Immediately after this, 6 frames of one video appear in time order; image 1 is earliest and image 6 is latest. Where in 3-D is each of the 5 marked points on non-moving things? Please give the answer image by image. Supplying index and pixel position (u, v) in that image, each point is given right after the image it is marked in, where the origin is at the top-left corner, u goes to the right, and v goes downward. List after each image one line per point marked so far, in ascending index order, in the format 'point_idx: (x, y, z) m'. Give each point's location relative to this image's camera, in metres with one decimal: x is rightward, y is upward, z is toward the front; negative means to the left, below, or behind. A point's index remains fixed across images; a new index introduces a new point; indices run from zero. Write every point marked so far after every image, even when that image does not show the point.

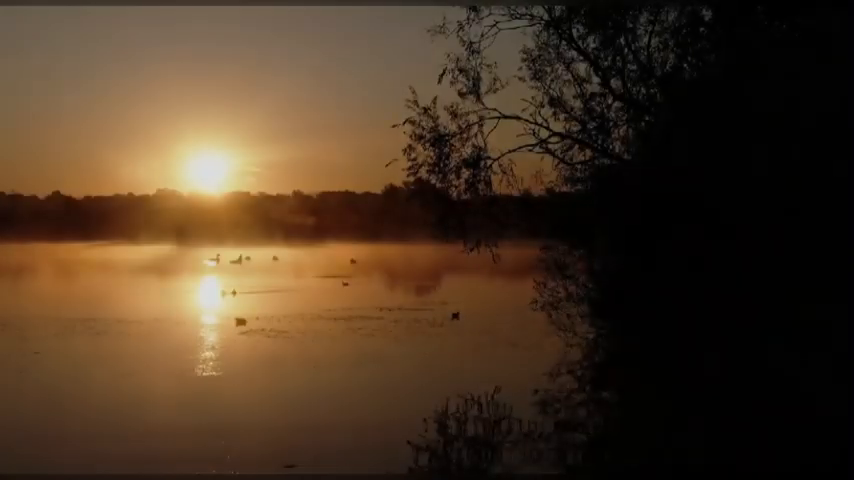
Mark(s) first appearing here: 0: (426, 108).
0: (0.0, +3.1, +20.1) m
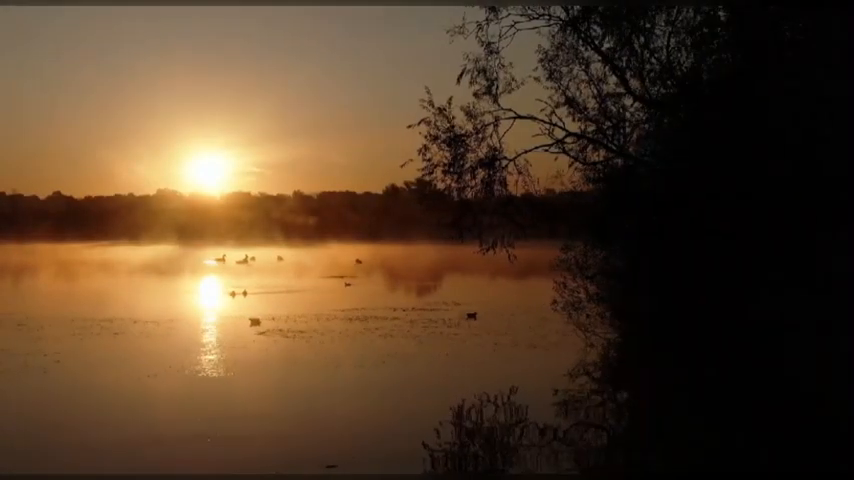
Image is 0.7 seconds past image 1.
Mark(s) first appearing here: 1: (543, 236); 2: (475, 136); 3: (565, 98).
0: (+0.4, +3.1, +20.1) m
1: (+1.9, +0.1, +15.5) m
2: (+1.1, +2.4, +20.0) m
3: (+3.2, +3.3, +19.9) m
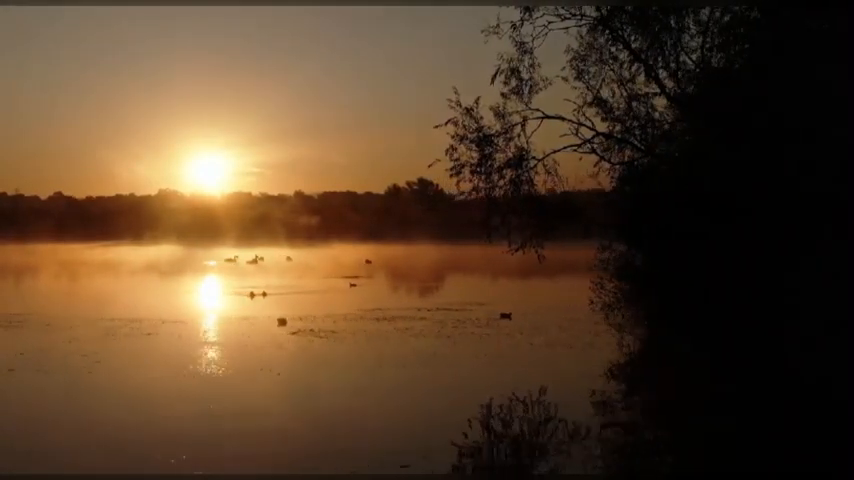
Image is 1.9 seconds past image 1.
0: (+1.0, +3.1, +20.1) m
1: (+2.6, +0.1, +15.5) m
2: (+1.8, +2.4, +20.0) m
3: (+3.8, +3.3, +19.9) m
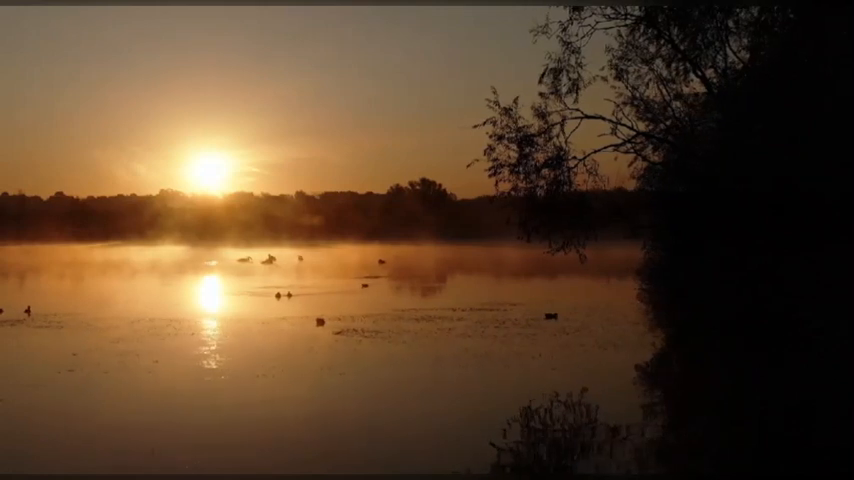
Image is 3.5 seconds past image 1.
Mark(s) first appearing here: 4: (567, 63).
0: (+1.9, +3.1, +20.1) m
1: (+3.5, +0.1, +15.5) m
2: (+2.7, +2.4, +19.9) m
3: (+4.8, +3.3, +19.9) m
4: (+2.7, +3.4, +16.8) m
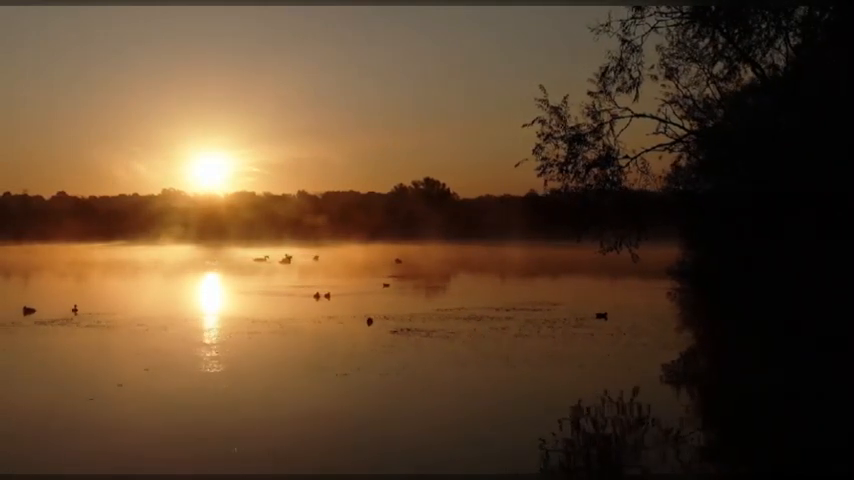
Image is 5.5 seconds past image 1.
0: (+3.1, +3.1, +20.0) m
1: (+4.6, +0.1, +15.4) m
2: (+3.8, +2.4, +19.9) m
3: (+5.9, +3.3, +19.8) m
4: (+3.9, +3.5, +16.7) m
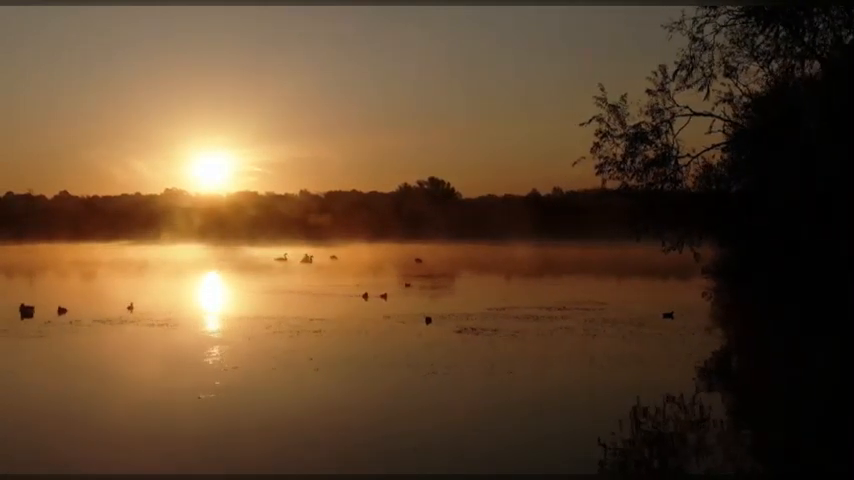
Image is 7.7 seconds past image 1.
0: (+4.4, +3.1, +19.9) m
1: (+5.9, +0.1, +15.3) m
2: (+5.2, +2.5, +19.8) m
3: (+7.3, +3.3, +19.8) m
4: (+5.2, +3.5, +16.7) m
